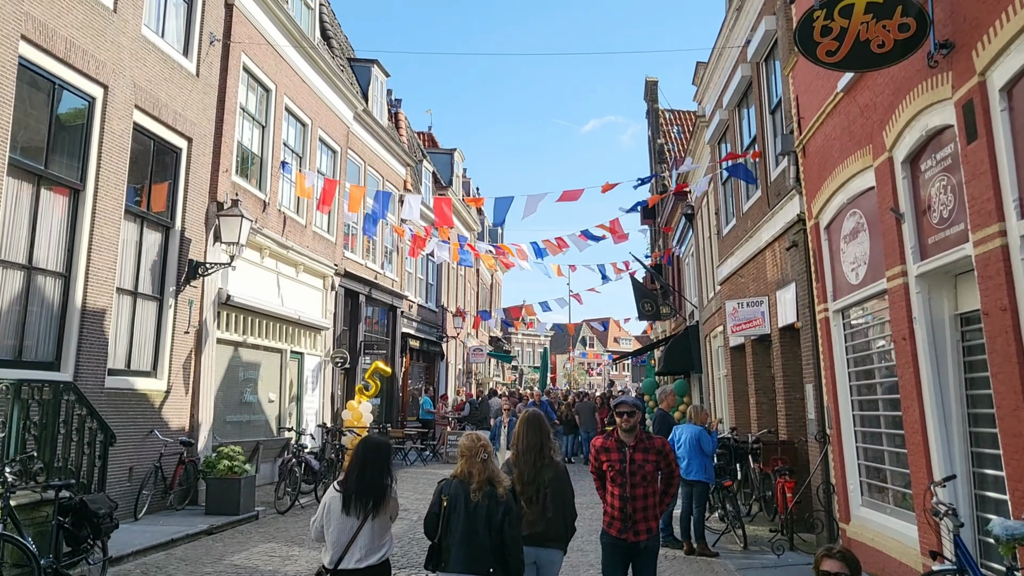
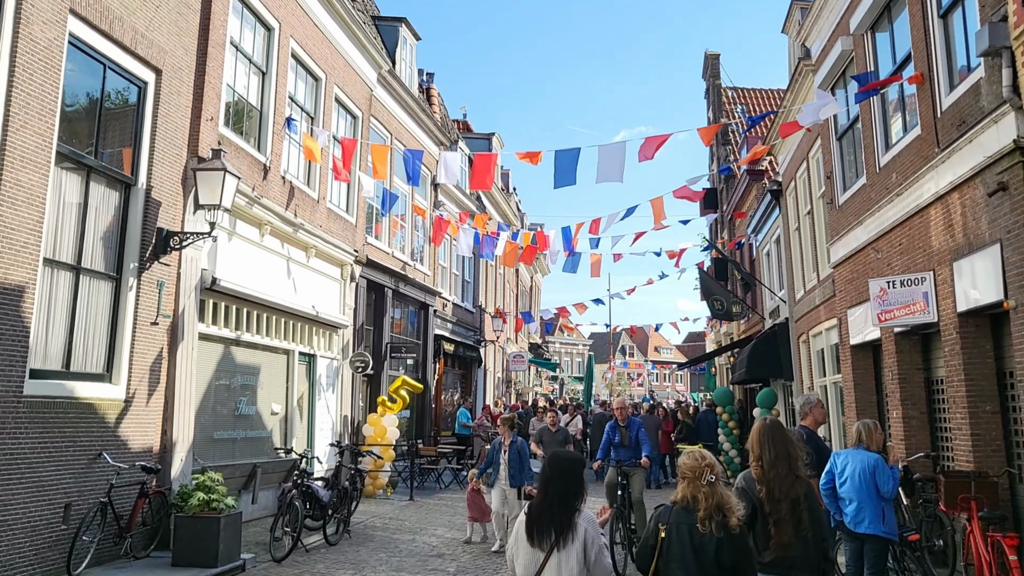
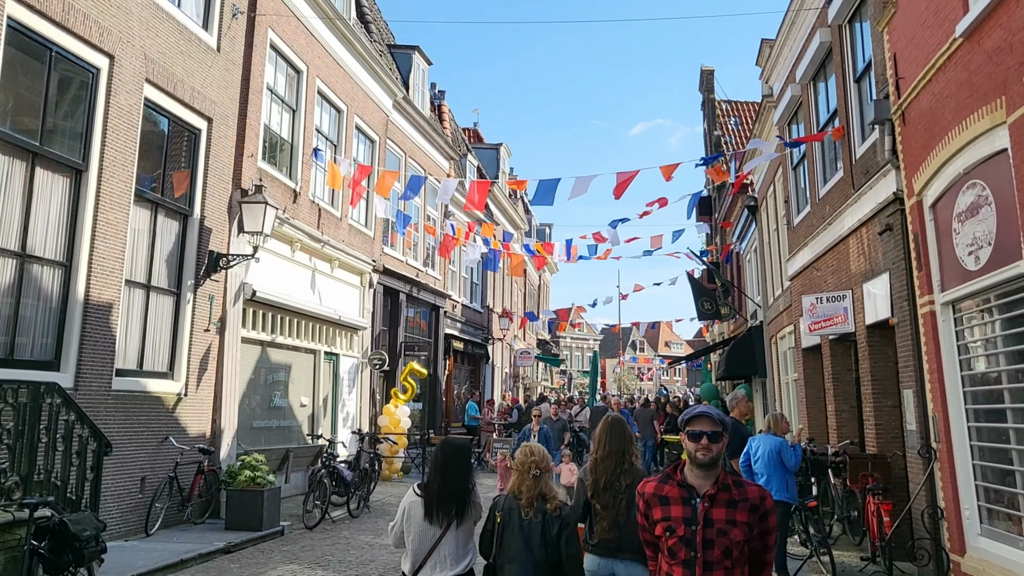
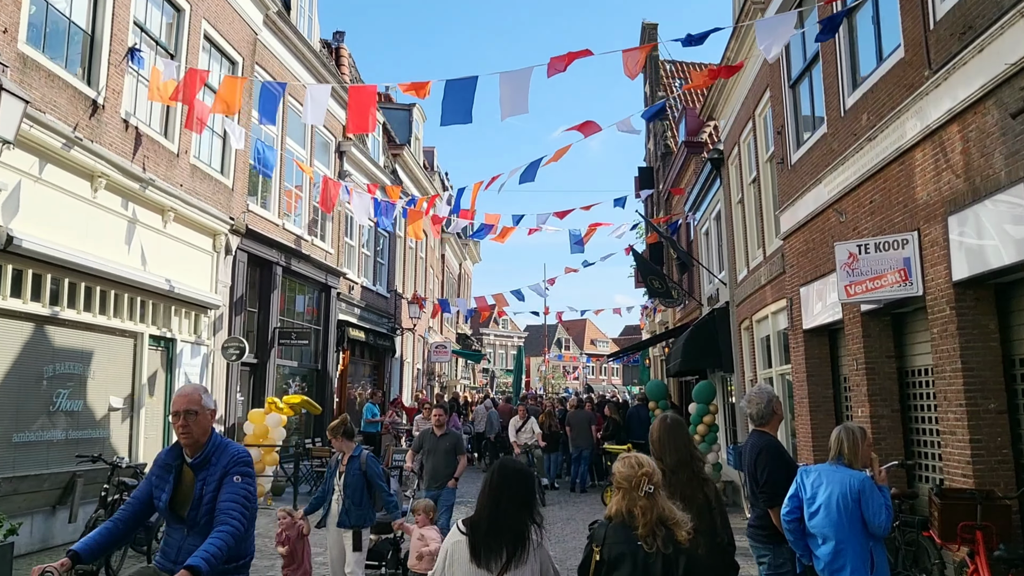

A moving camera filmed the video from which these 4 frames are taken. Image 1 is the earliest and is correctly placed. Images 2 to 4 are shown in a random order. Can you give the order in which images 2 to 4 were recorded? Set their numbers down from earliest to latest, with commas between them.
3, 2, 4
